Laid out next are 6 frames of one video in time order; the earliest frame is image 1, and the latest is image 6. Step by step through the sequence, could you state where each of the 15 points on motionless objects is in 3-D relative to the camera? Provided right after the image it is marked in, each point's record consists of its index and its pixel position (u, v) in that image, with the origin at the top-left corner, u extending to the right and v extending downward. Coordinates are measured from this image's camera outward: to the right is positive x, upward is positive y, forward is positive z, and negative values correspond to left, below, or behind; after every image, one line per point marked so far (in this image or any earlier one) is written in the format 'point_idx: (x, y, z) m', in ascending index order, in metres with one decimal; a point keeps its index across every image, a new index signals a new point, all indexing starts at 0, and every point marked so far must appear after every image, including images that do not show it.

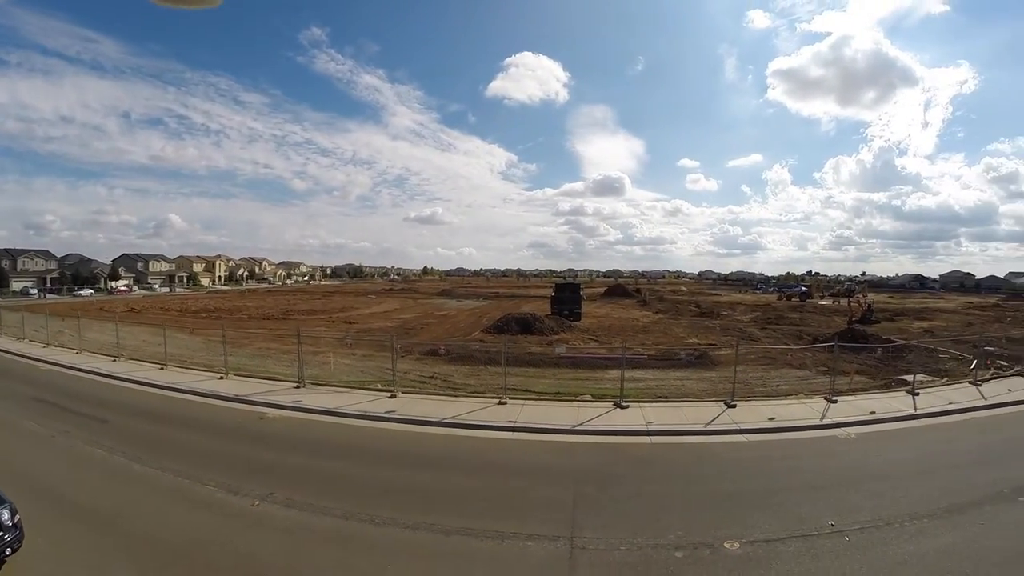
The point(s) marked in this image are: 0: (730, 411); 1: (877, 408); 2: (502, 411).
0: (+4.5, -2.5, +9.6) m
1: (+7.9, -2.6, +9.9) m
2: (-0.2, -2.5, +9.6) m
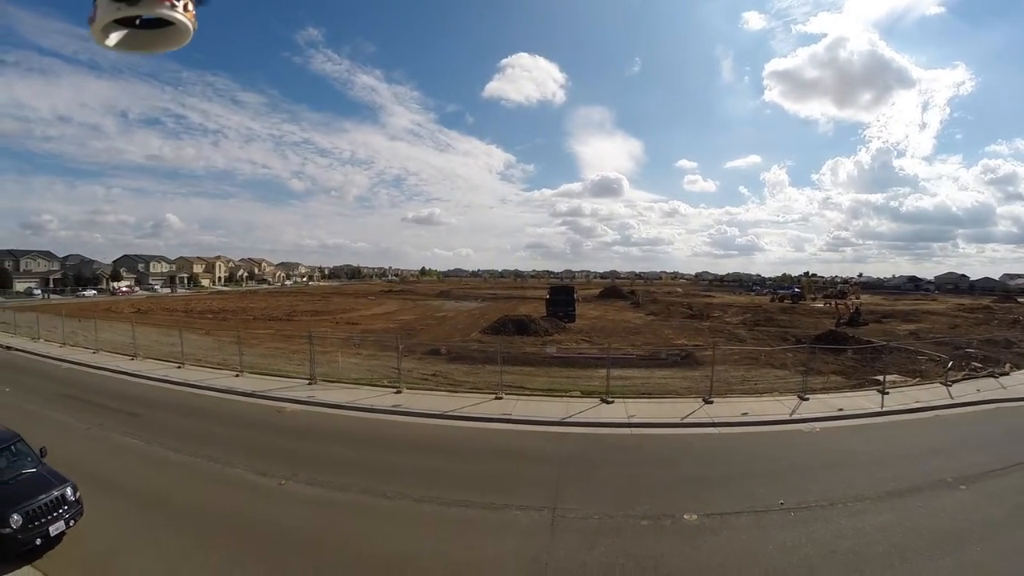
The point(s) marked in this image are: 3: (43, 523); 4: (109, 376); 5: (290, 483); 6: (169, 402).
0: (+4.4, -2.6, +10.4) m
1: (+7.8, -2.7, +10.7) m
2: (-0.3, -2.6, +10.4) m
3: (-5.8, -3.1, +5.7) m
4: (-14.2, -3.1, +16.3) m
5: (-3.5, -3.1, +7.3) m
6: (-9.3, -3.1, +12.6) m
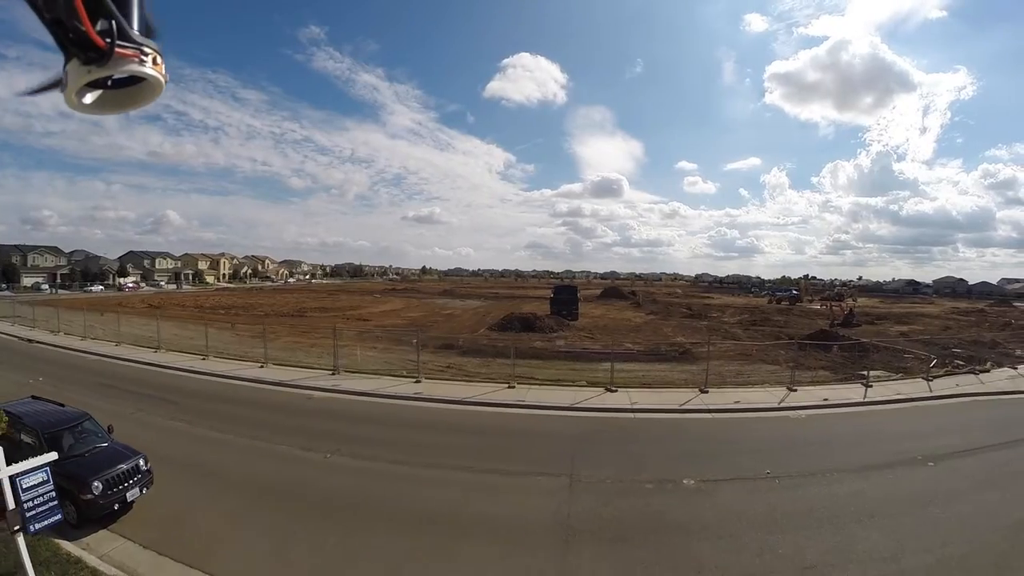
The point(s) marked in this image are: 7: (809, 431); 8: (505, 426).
0: (+4.7, -2.6, +11.3) m
1: (+8.1, -2.7, +11.7) m
2: (0.0, -2.6, +11.3) m
3: (-5.5, -3.0, +6.6) m
4: (-13.9, -2.9, +17.2) m
5: (-3.2, -3.0, +8.2) m
6: (-9.1, -3.0, +13.5) m
7: (+5.9, -2.8, +9.2) m
8: (-0.1, -2.7, +9.1) m
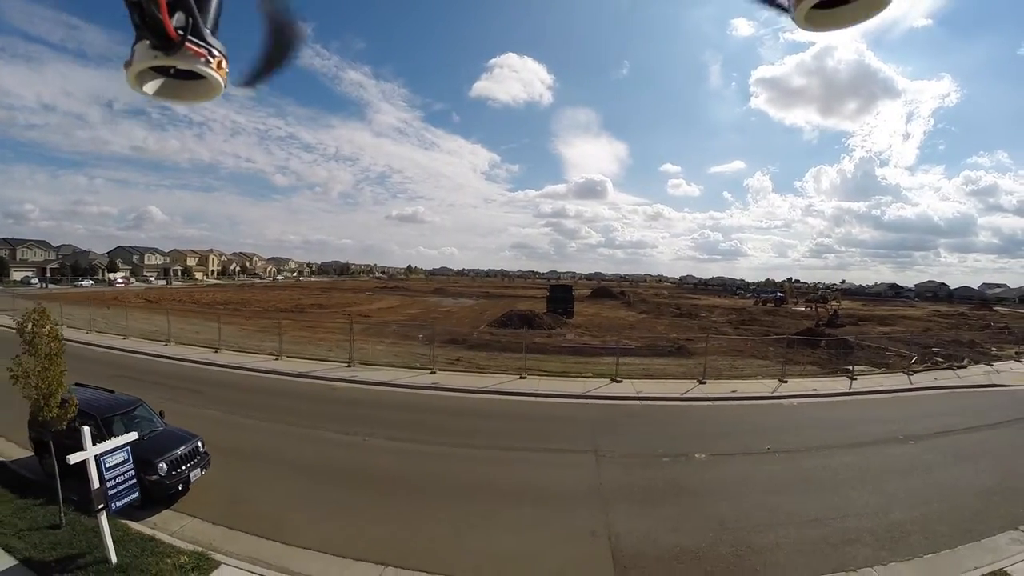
0: (+5.0, -2.6, +12.1) m
1: (+8.4, -2.7, +12.5) m
2: (+0.3, -2.5, +12.0) m
3: (-5.1, -2.9, +7.2) m
4: (-13.8, -2.7, +17.6) m
5: (-2.8, -2.9, +8.8) m
6: (-8.8, -2.8, +14.0) m
7: (+6.3, -2.8, +10.0) m
8: (+0.3, -2.6, +9.8) m
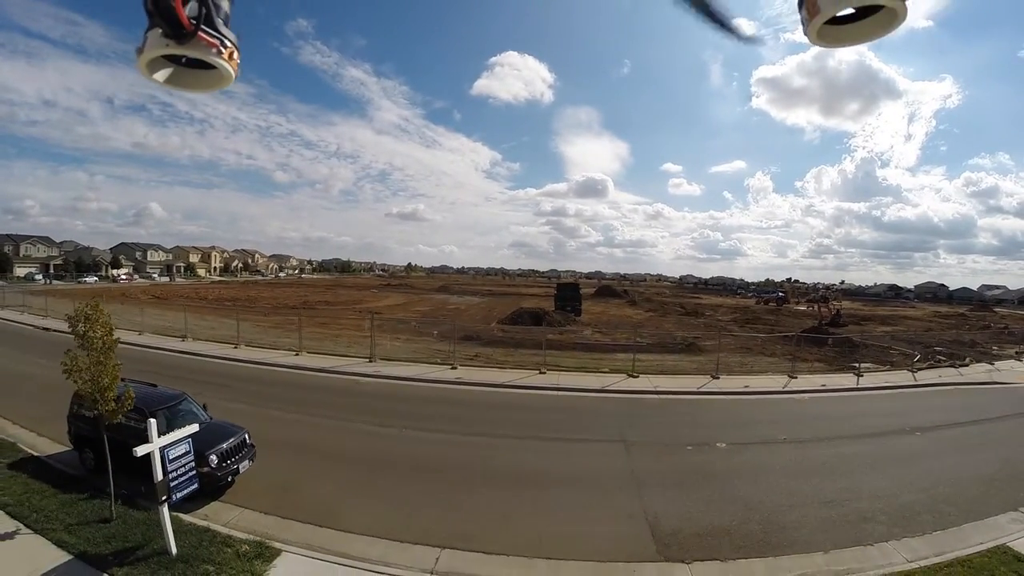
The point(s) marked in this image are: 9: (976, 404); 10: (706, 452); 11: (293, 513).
0: (+5.6, -2.5, +12.5) m
1: (+8.9, -2.7, +13.0) m
2: (+0.9, -2.4, +12.4) m
3: (-4.6, -2.8, +7.5) m
4: (-13.2, -2.6, +17.9) m
5: (-2.3, -2.8, +9.2) m
6: (-8.3, -2.7, +14.3) m
7: (+6.8, -2.8, +10.4) m
8: (+0.8, -2.6, +10.2) m
9: (+11.9, -3.0, +11.8) m
10: (+3.1, -2.7, +7.4) m
11: (-3.1, -3.1, +6.5) m
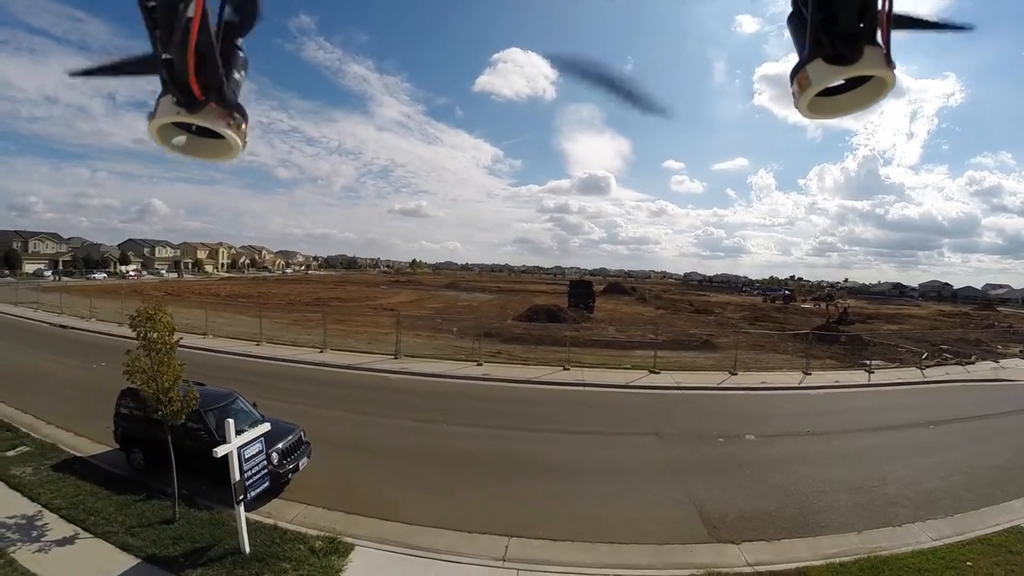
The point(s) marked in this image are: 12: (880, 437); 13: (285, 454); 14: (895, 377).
0: (+6.2, -2.5, +13.0) m
1: (+9.6, -2.7, +13.4) m
2: (+1.5, -2.4, +12.8) m
3: (-4.0, -2.8, +8.0) m
4: (-12.6, -2.5, +18.4) m
5: (-1.6, -2.8, +9.7) m
6: (-7.6, -2.6, +14.8) m
7: (+7.5, -2.8, +10.9) m
8: (+1.4, -2.6, +10.6) m
9: (+12.6, -3.0, +12.2) m
10: (+3.7, -2.7, +7.9) m
11: (-2.5, -3.1, +7.0) m
12: (+6.8, -2.8, +8.6) m
13: (-4.1, -2.7, +8.0) m
14: (+11.8, -2.7, +14.1) m
